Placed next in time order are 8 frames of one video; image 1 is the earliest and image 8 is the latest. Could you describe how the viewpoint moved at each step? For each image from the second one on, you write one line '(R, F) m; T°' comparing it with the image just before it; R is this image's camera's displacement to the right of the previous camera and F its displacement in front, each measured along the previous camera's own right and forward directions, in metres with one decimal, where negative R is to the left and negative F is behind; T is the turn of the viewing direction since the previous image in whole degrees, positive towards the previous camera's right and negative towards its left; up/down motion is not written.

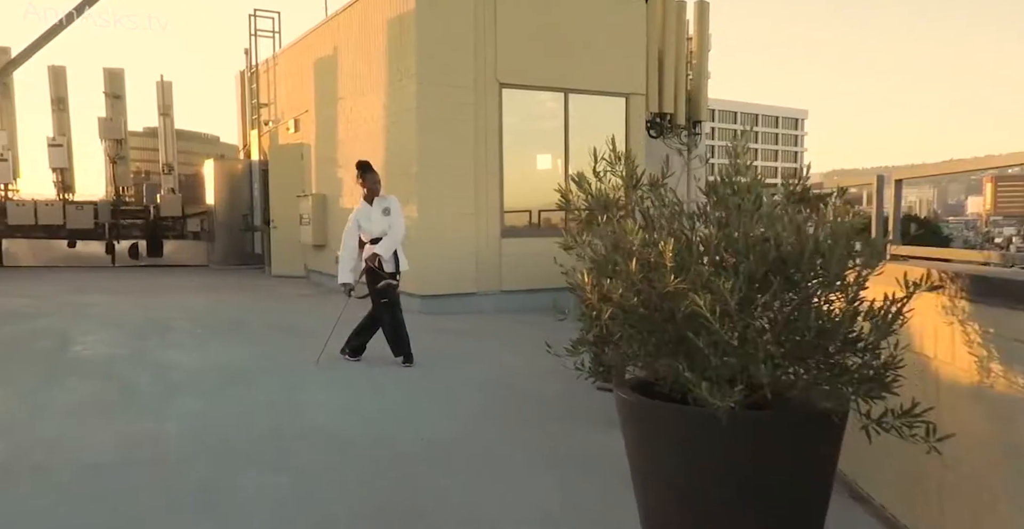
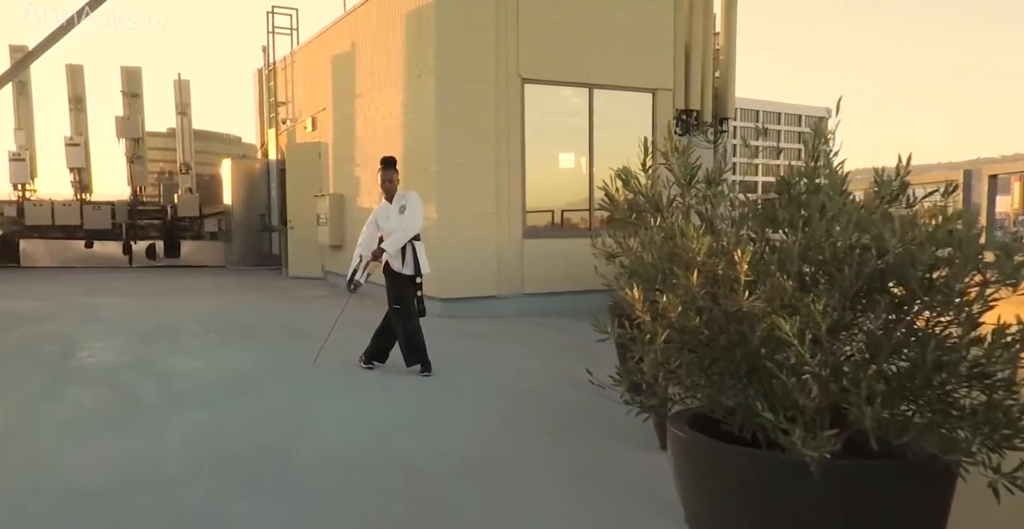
(0.0, +0.3) m; -2°
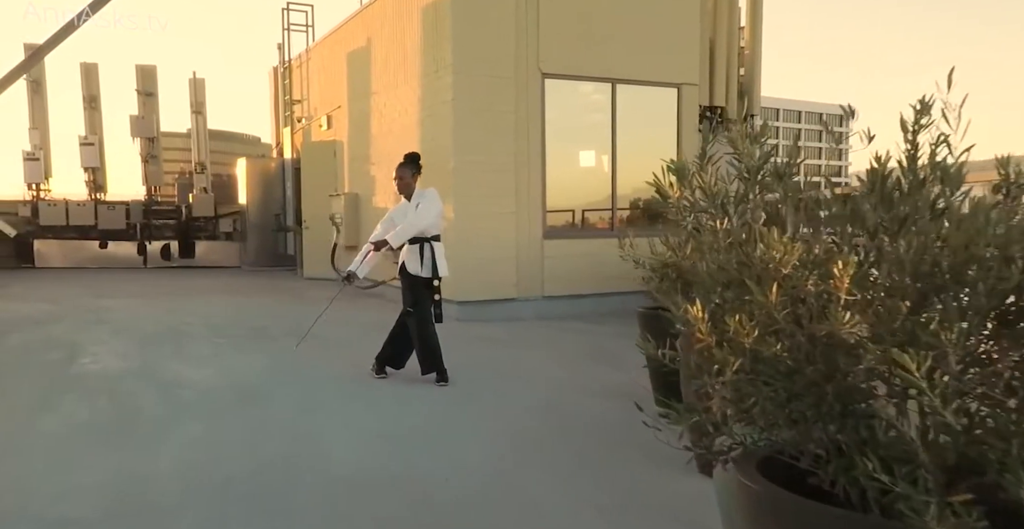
(0.0, +0.3) m; -1°
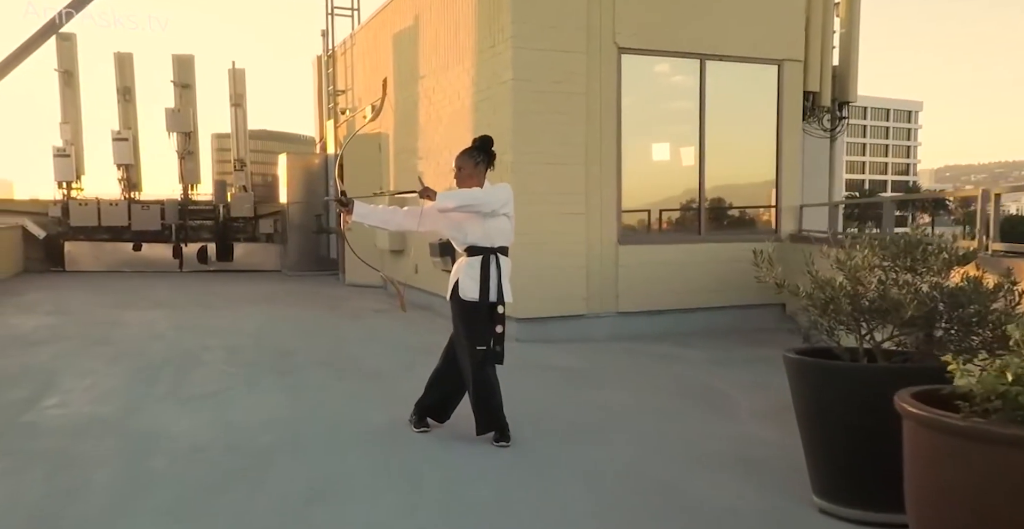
(-0.2, +1.2) m; -4°
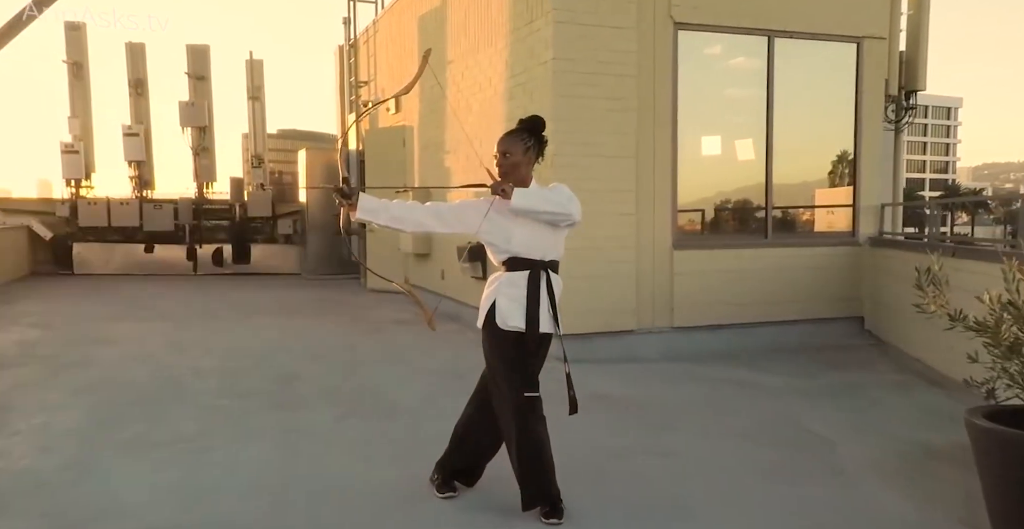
(-0.1, +0.8) m; -2°
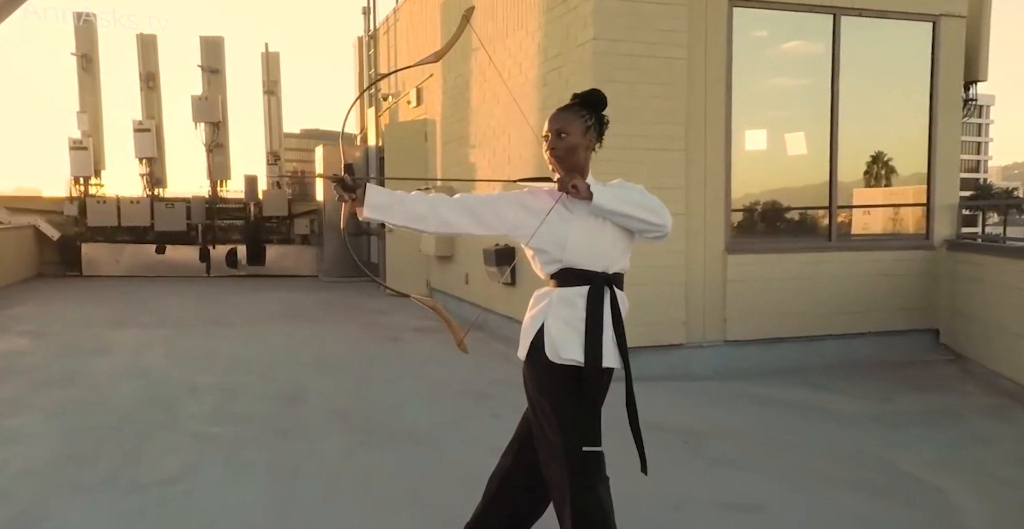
(-0.1, +0.6) m; -2°
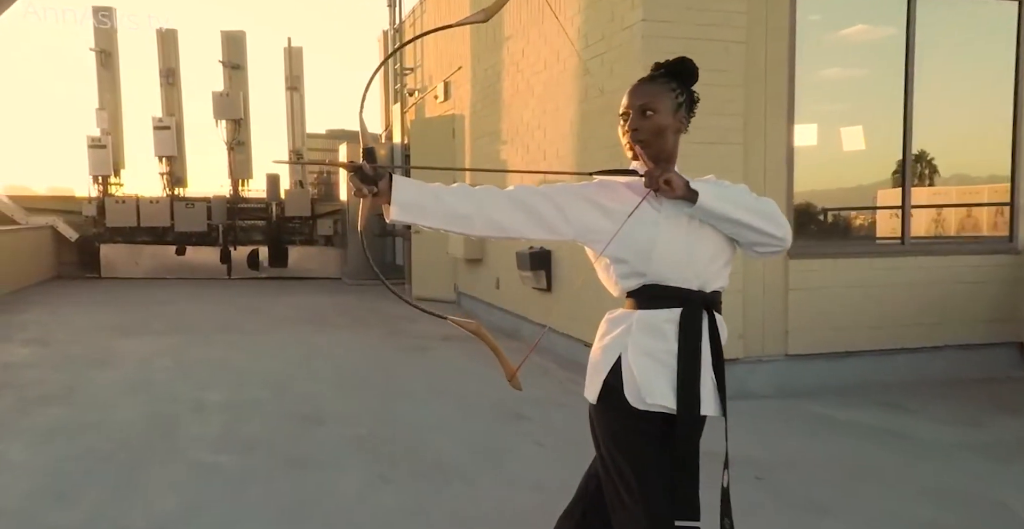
(-0.1, +0.5) m; -2°
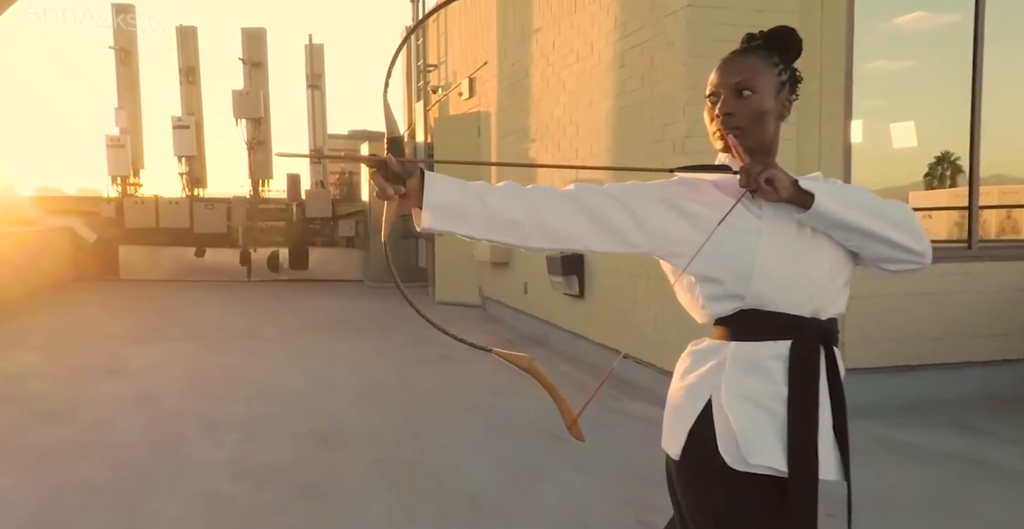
(-0.1, +0.3) m; -2°
